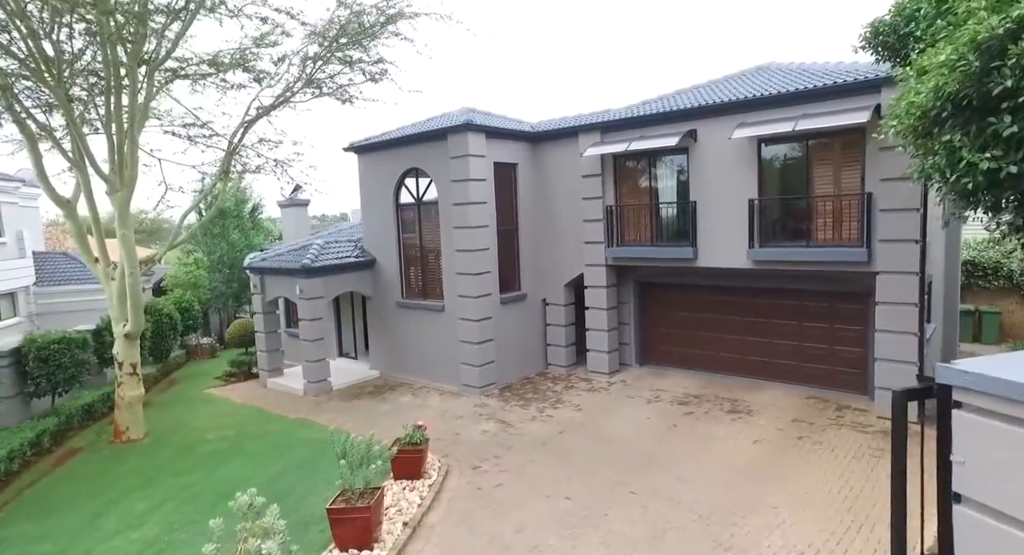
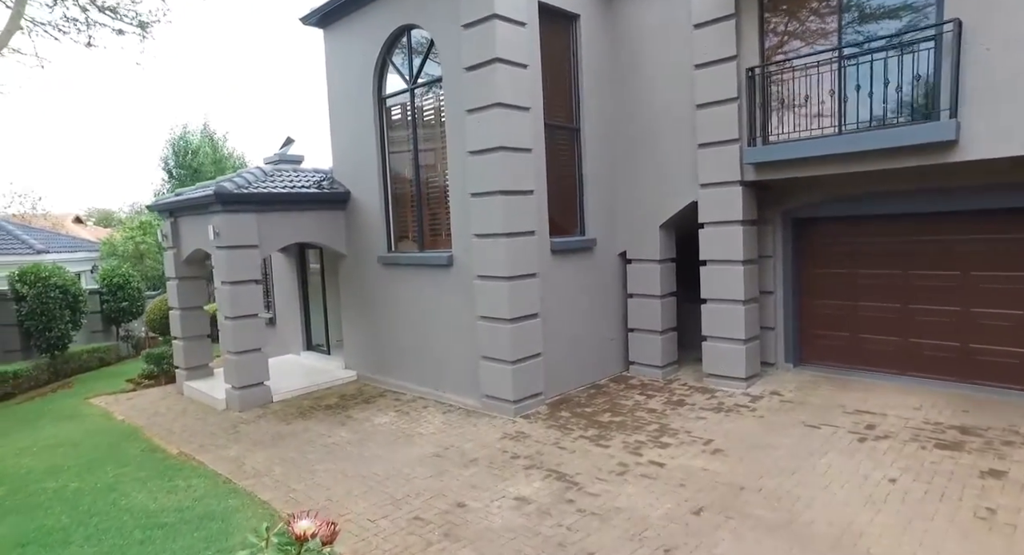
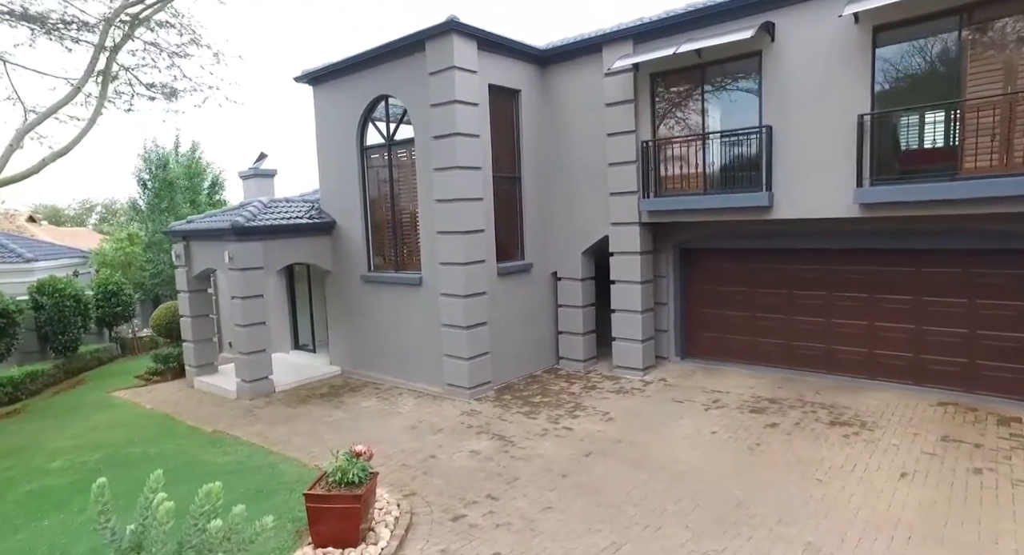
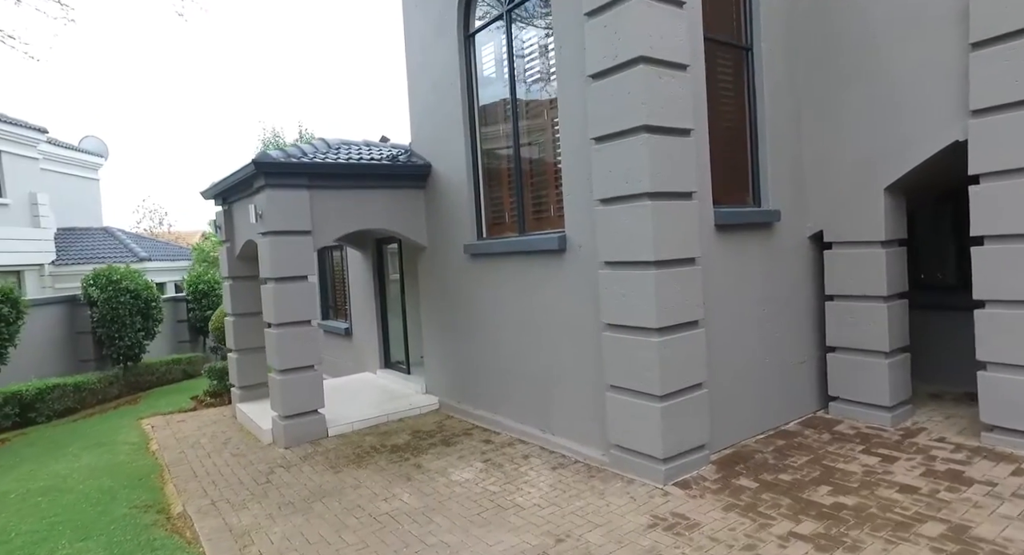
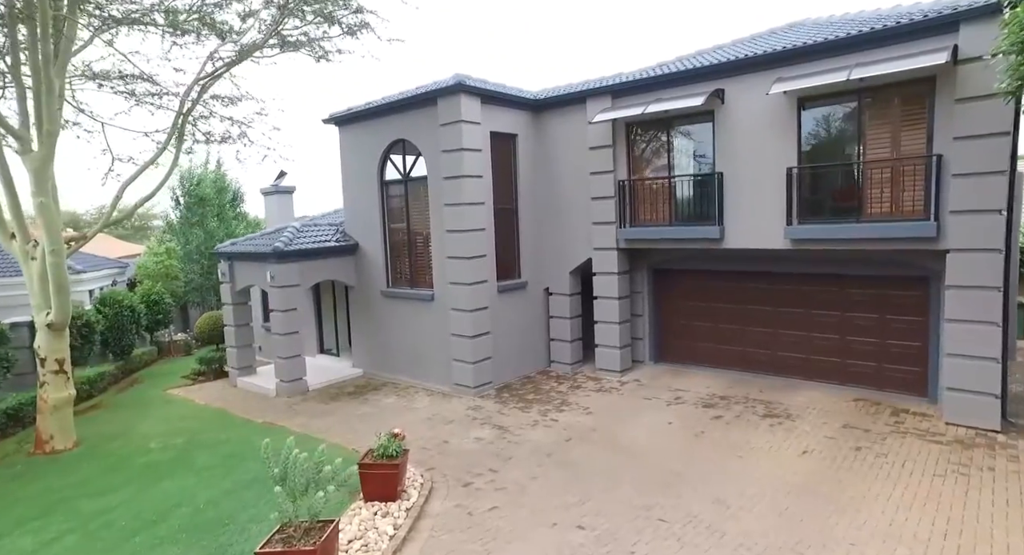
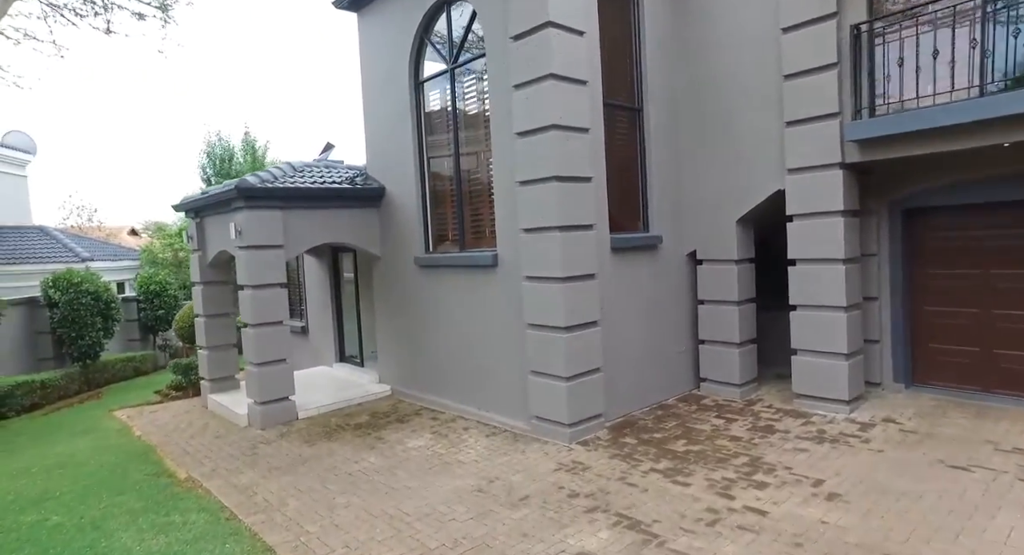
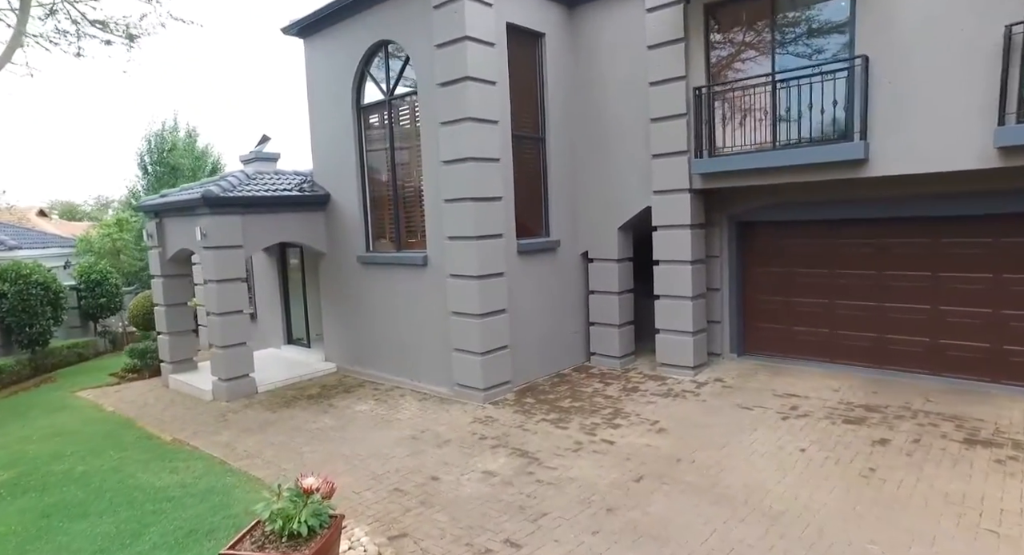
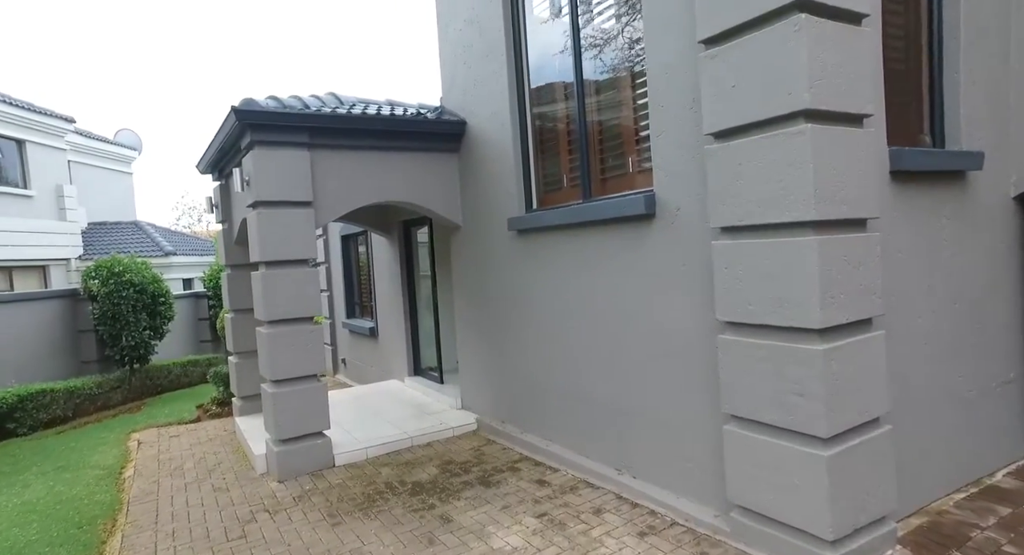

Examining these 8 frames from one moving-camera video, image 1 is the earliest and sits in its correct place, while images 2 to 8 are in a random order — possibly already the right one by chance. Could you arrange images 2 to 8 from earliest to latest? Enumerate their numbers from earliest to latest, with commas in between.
5, 3, 7, 2, 6, 4, 8
